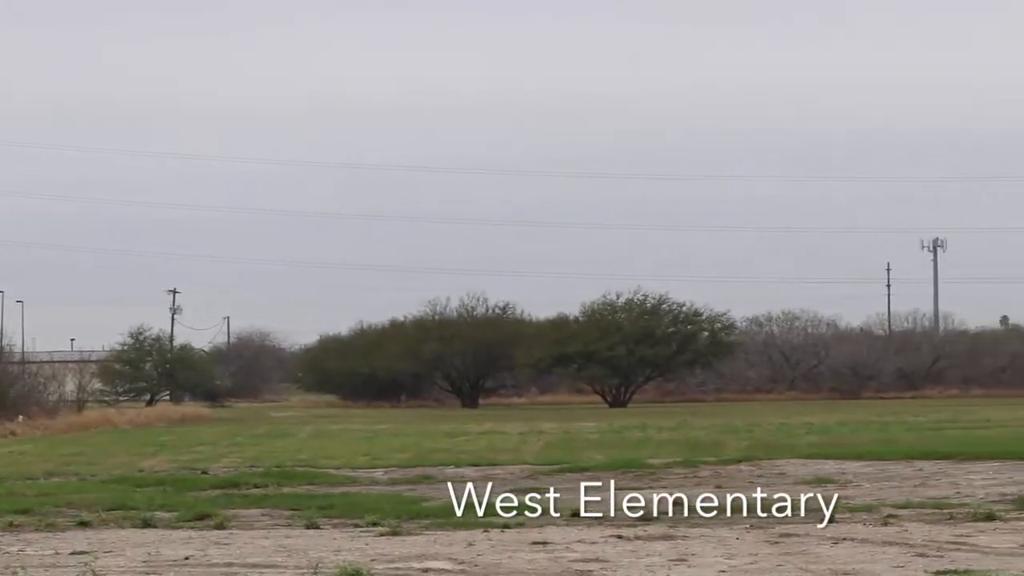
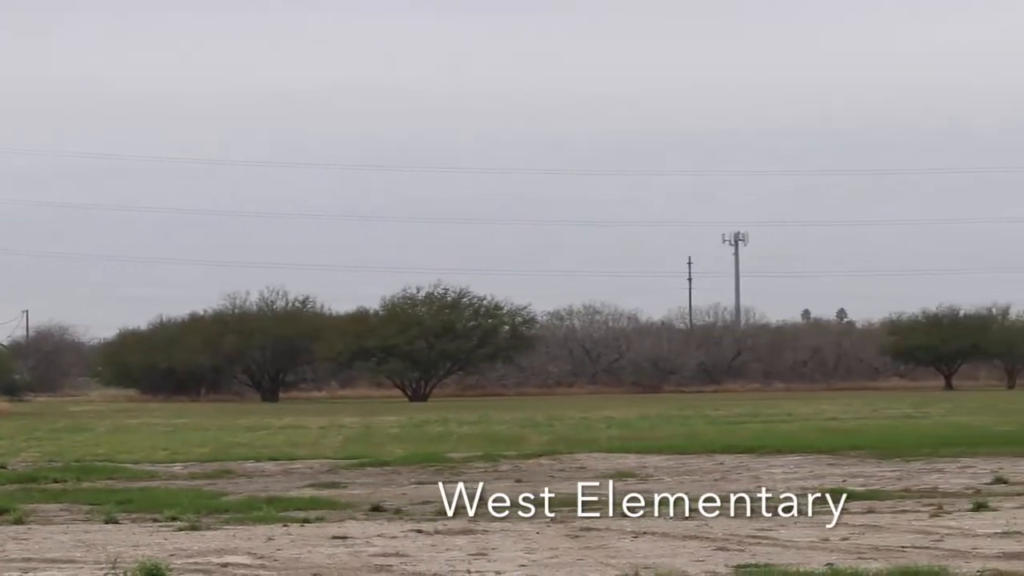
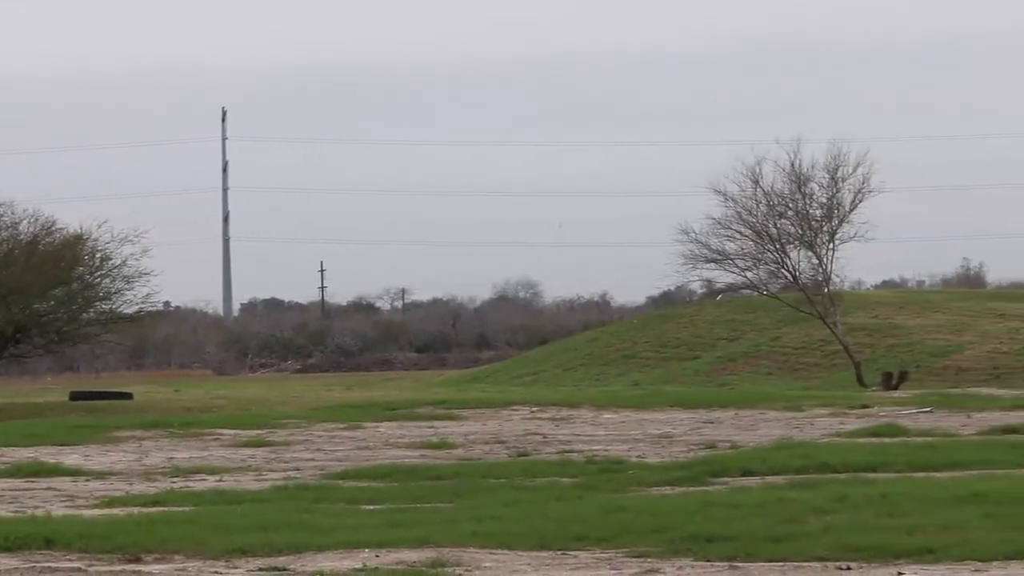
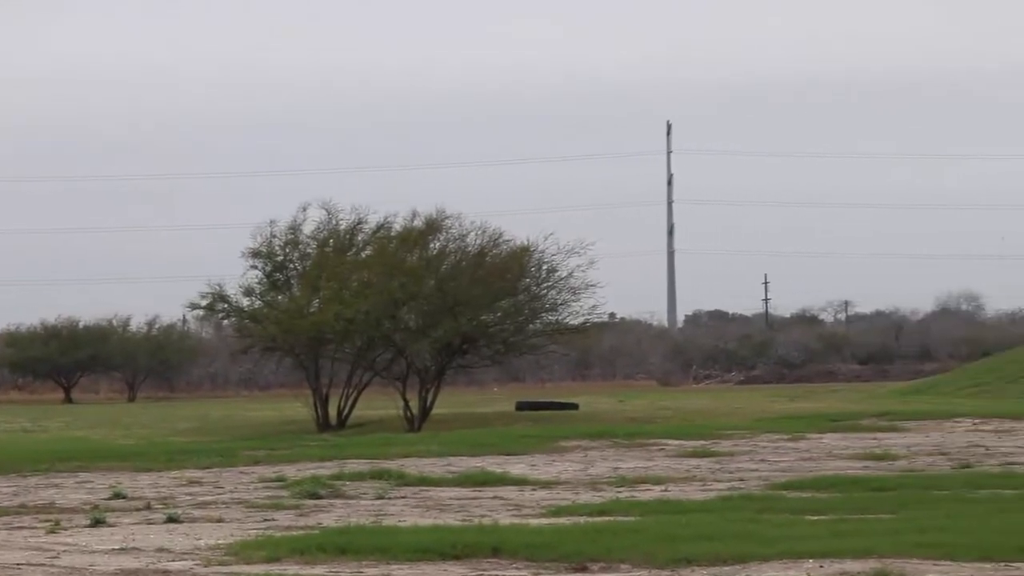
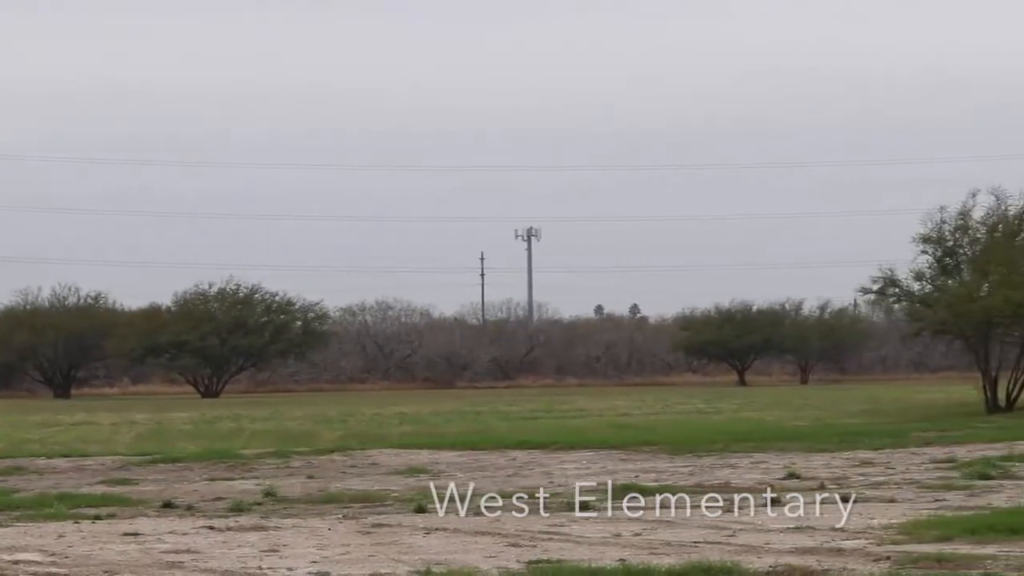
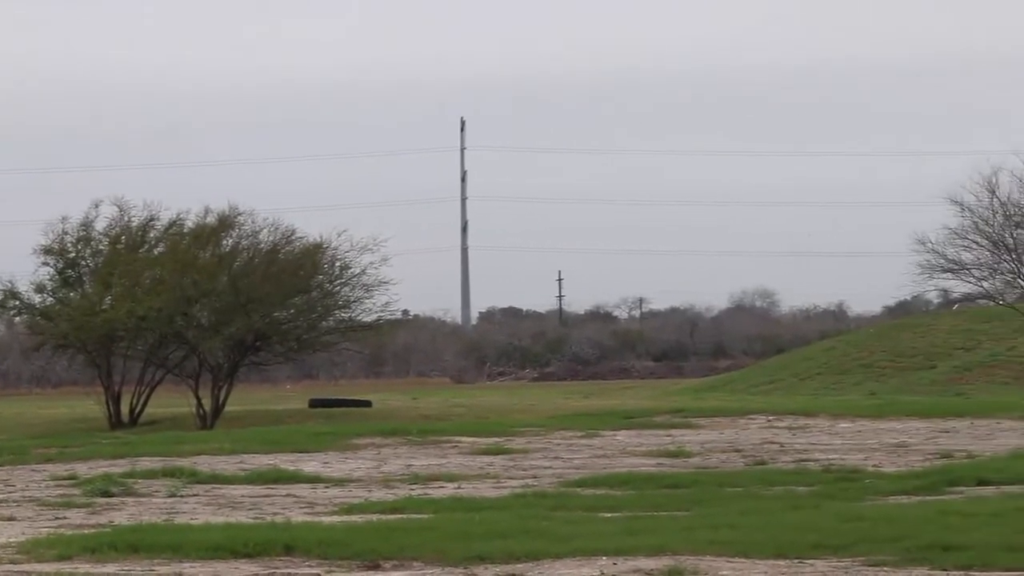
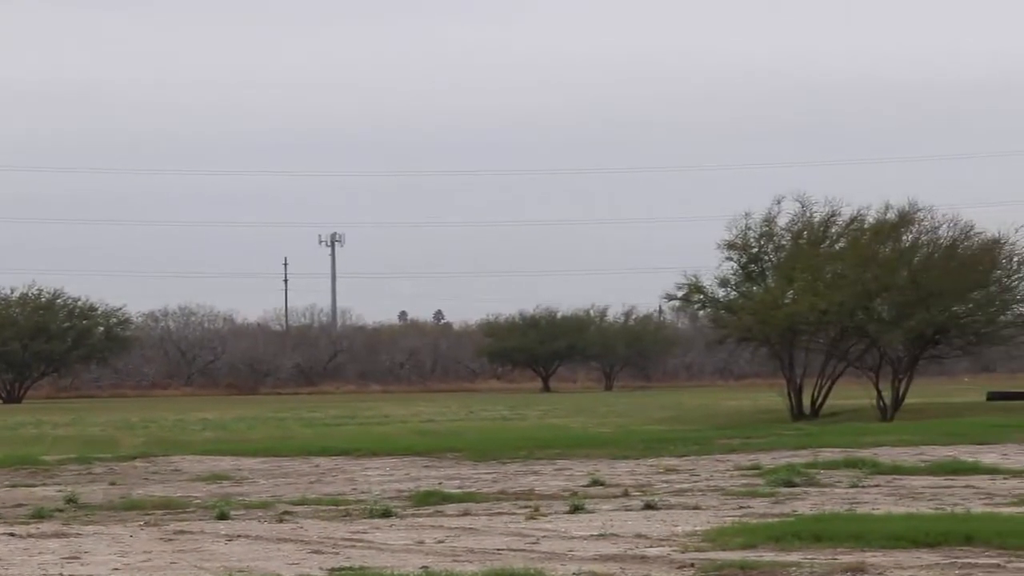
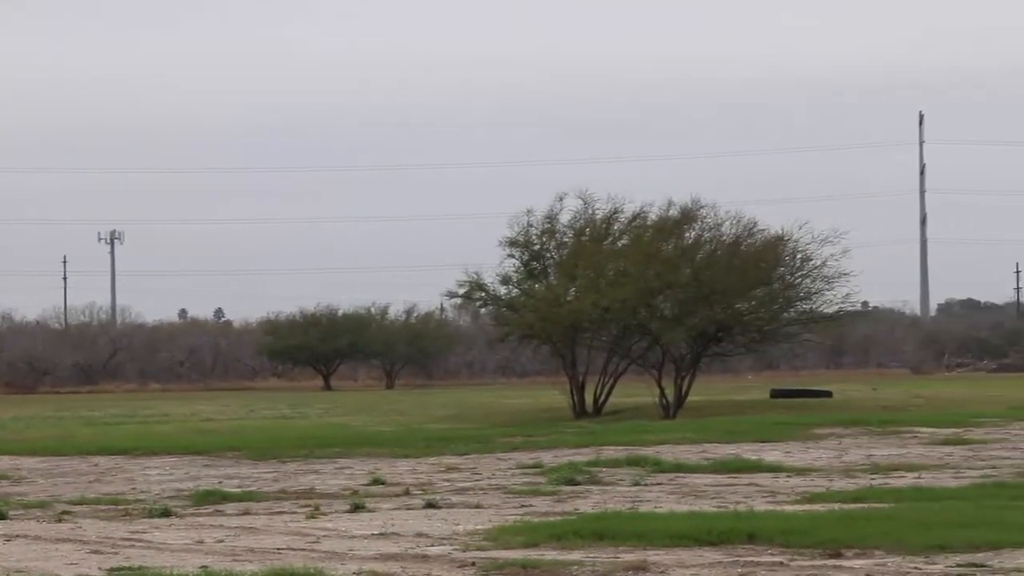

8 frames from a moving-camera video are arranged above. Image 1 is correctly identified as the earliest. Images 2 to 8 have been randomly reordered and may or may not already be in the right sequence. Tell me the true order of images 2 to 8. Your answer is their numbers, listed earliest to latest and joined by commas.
2, 5, 7, 8, 4, 6, 3
